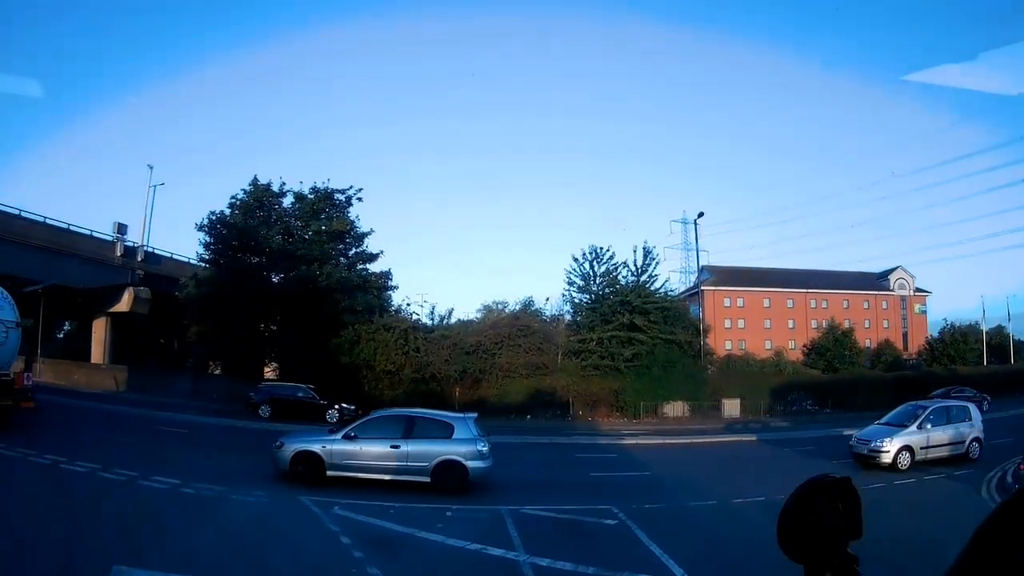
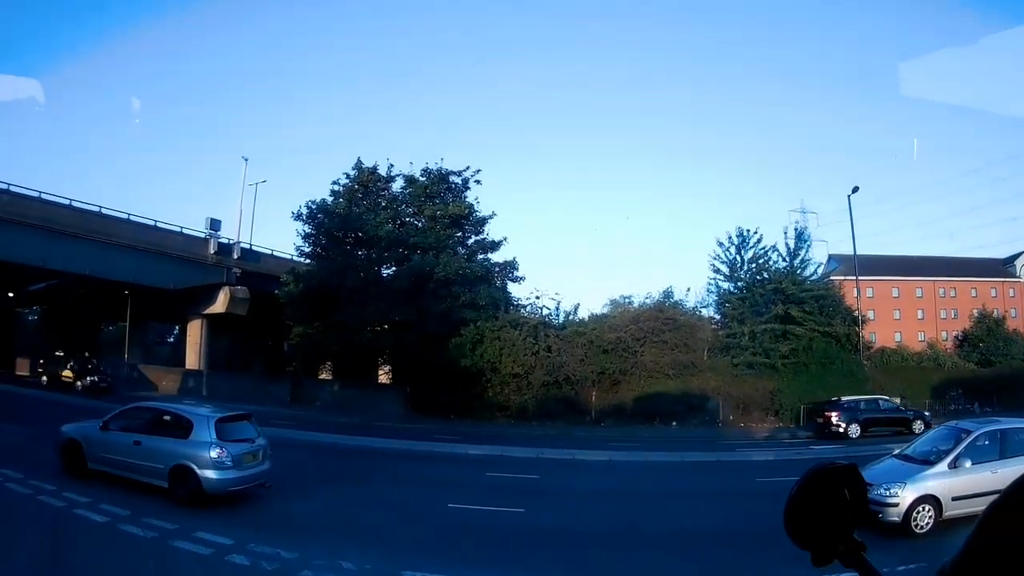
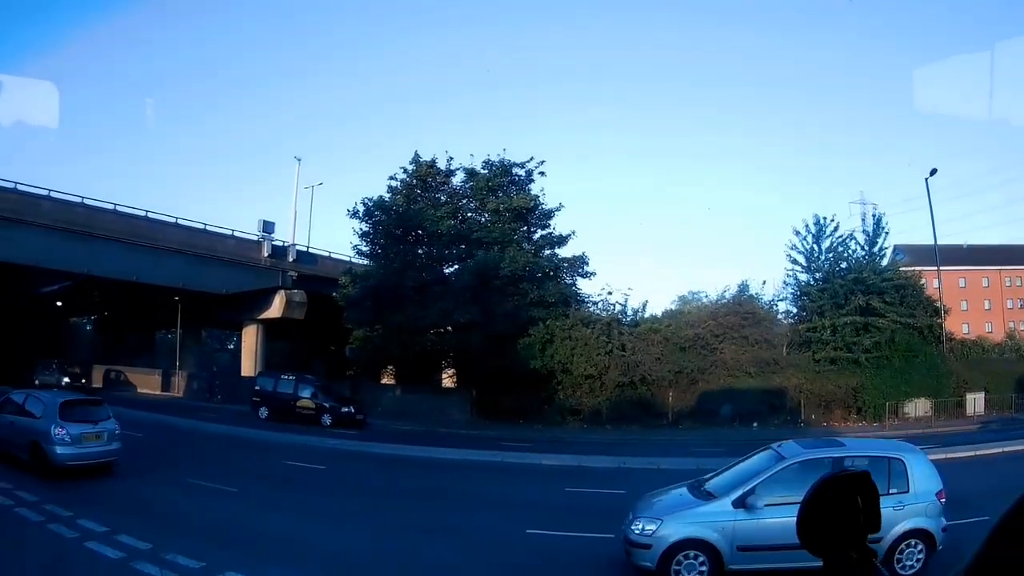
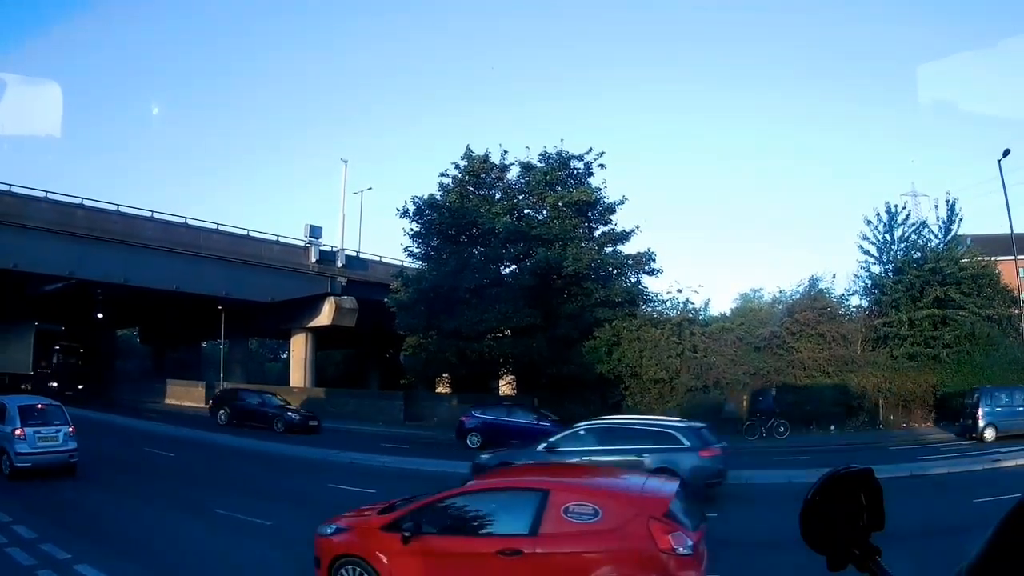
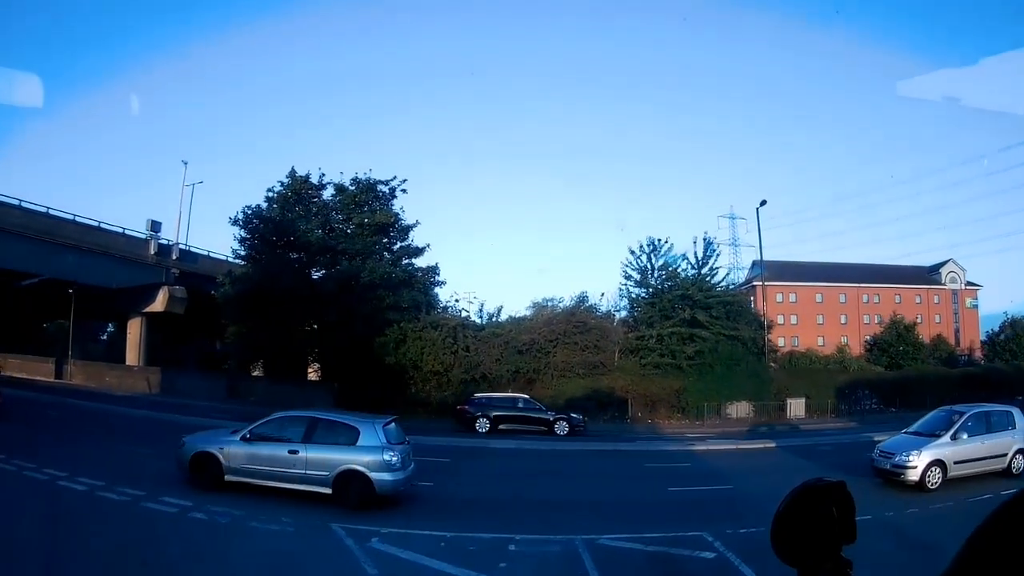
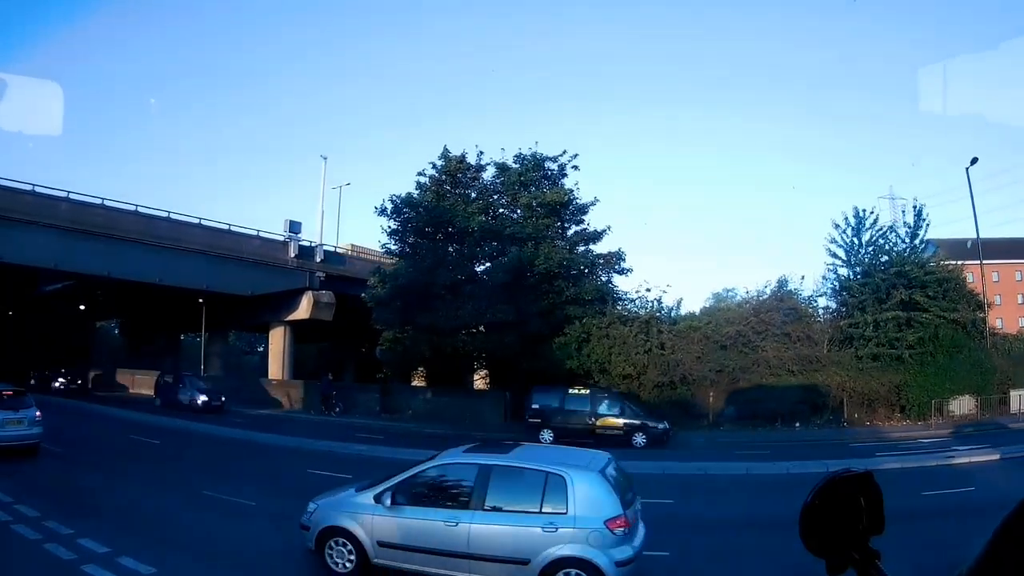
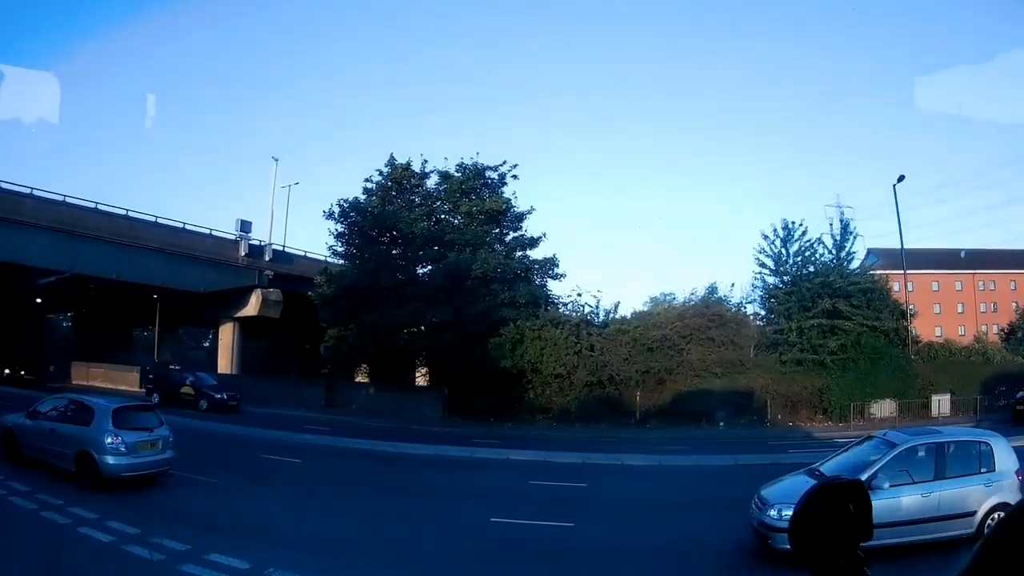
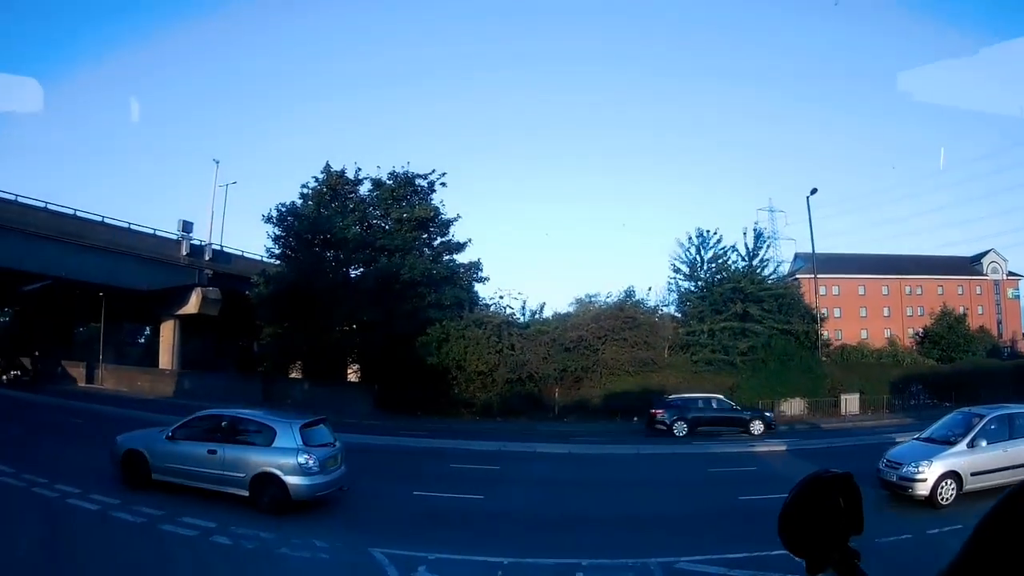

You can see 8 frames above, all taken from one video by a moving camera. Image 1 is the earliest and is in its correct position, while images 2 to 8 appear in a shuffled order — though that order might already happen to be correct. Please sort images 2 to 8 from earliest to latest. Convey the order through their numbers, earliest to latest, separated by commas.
5, 8, 2, 7, 3, 6, 4
